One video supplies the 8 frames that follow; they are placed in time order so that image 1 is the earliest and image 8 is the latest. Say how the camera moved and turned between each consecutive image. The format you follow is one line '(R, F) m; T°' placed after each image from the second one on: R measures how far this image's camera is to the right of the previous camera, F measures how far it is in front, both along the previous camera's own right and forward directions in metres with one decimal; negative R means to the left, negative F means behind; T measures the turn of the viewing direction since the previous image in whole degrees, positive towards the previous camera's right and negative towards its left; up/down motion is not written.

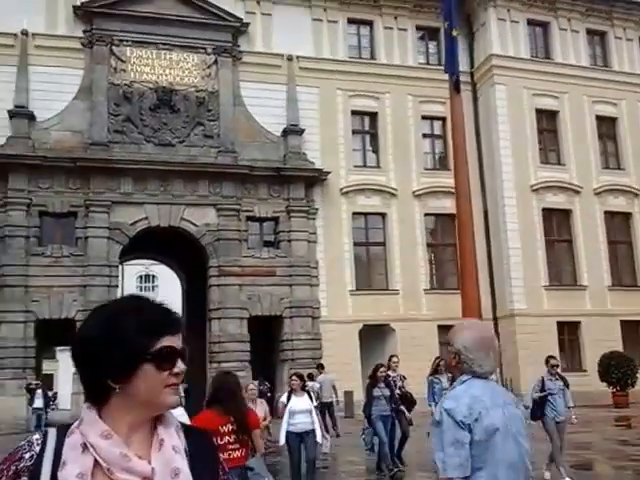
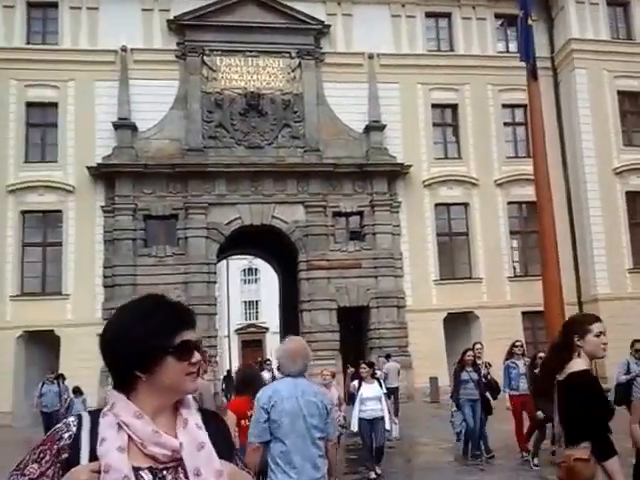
(+1.5, -0.8) m; -9°
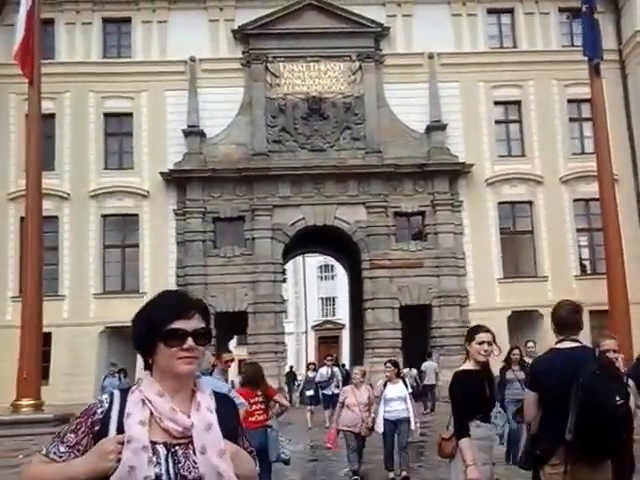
(+1.9, -0.5) m; -8°
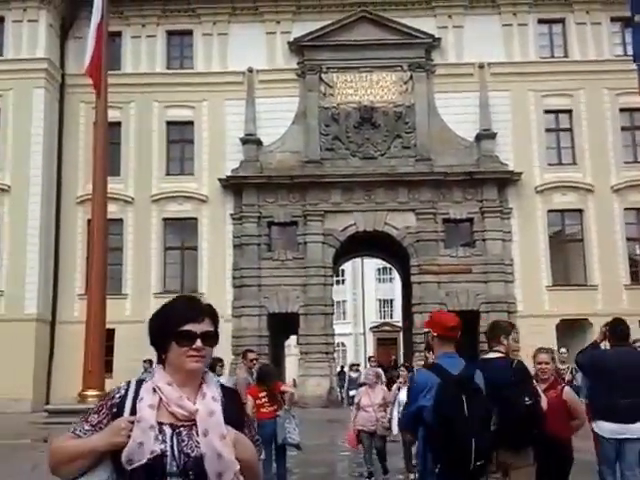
(+0.9, -0.7) m; -5°
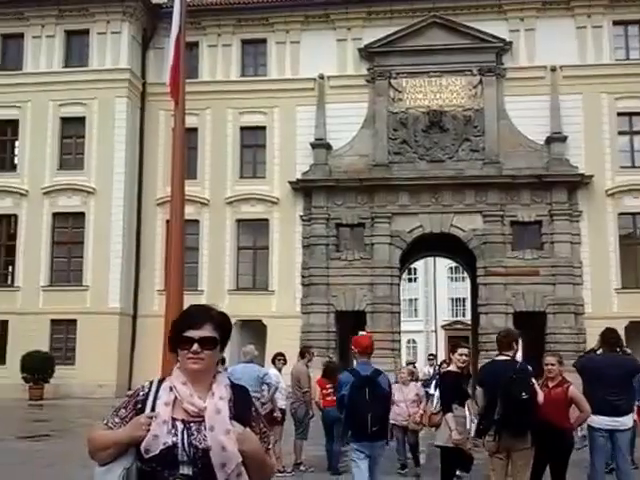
(+0.8, -0.6) m; -6°
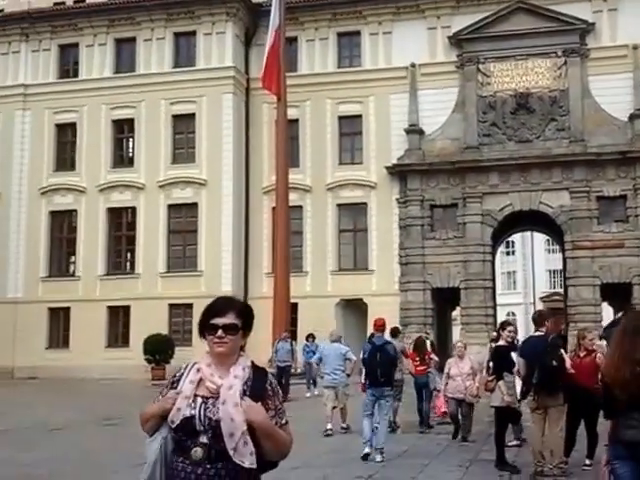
(+0.4, -1.9) m; -7°
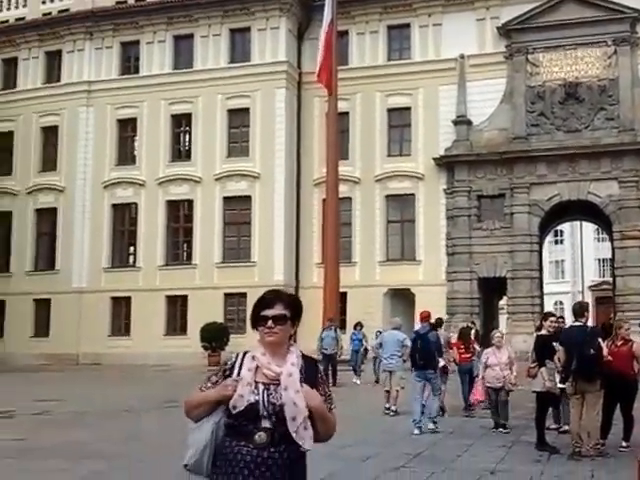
(+0.9, -0.5) m; -5°
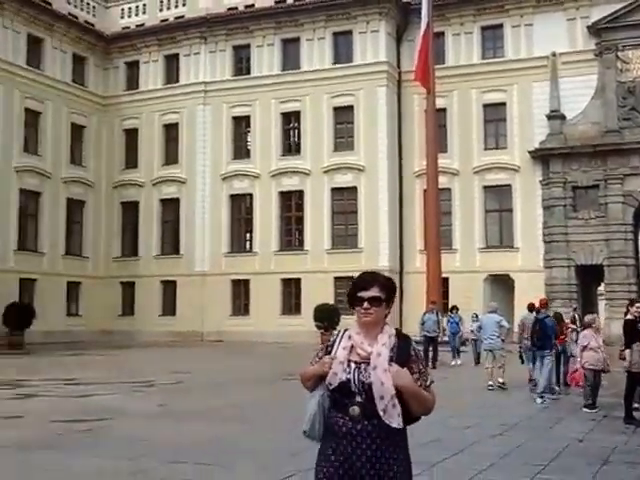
(-0.4, -2.4) m; -6°
